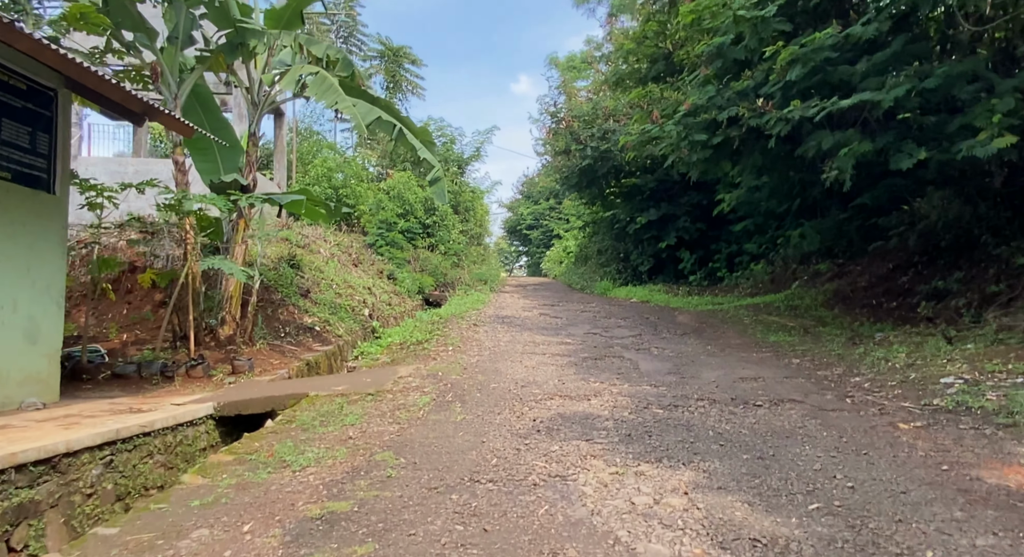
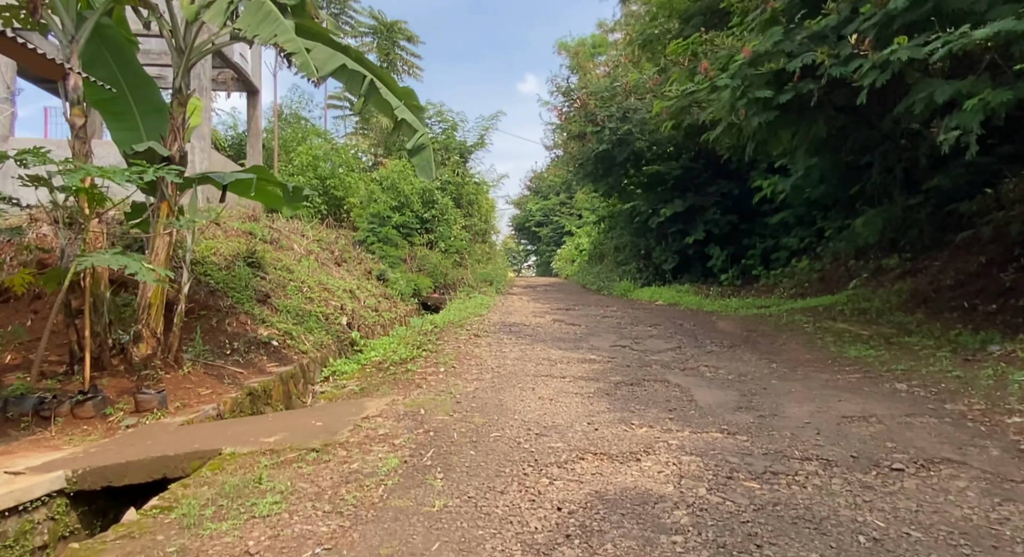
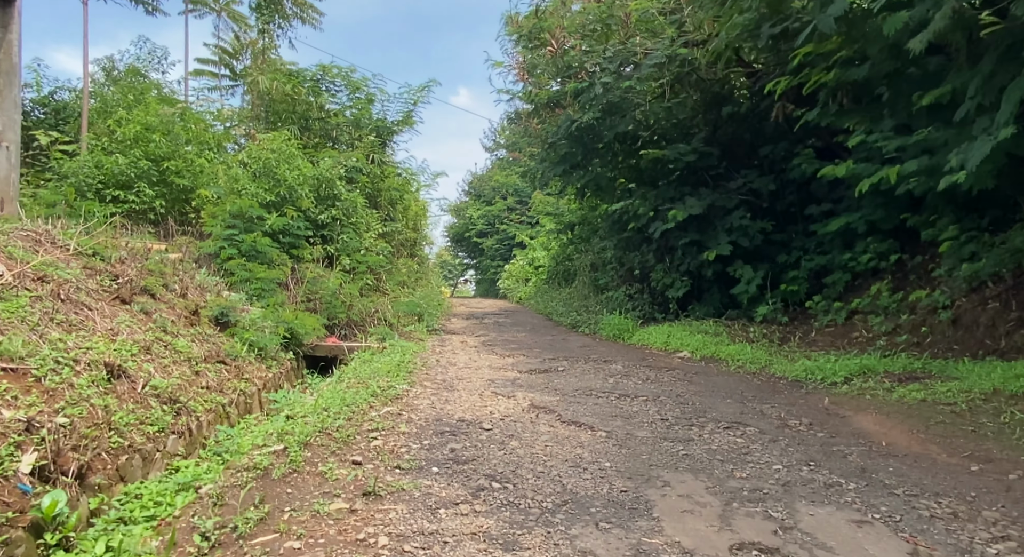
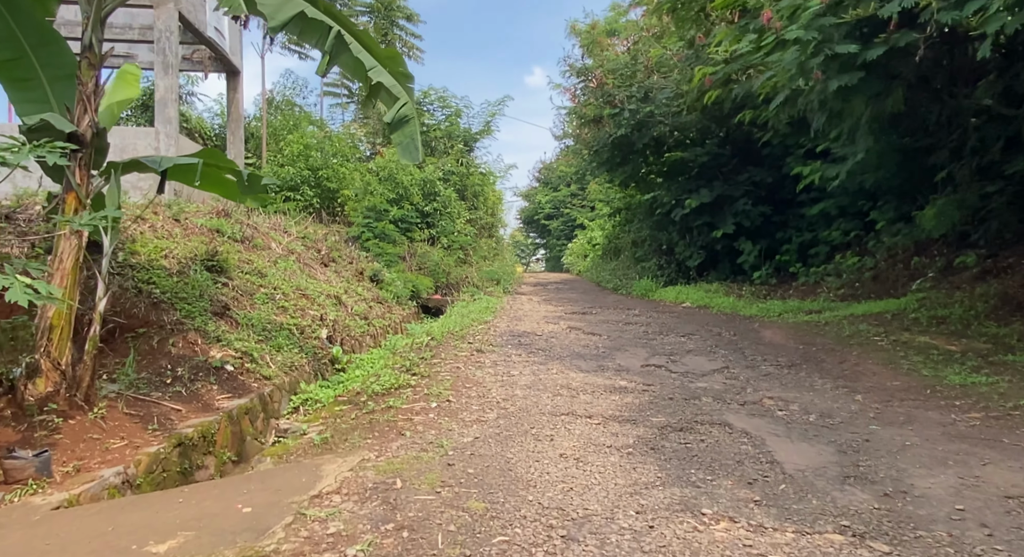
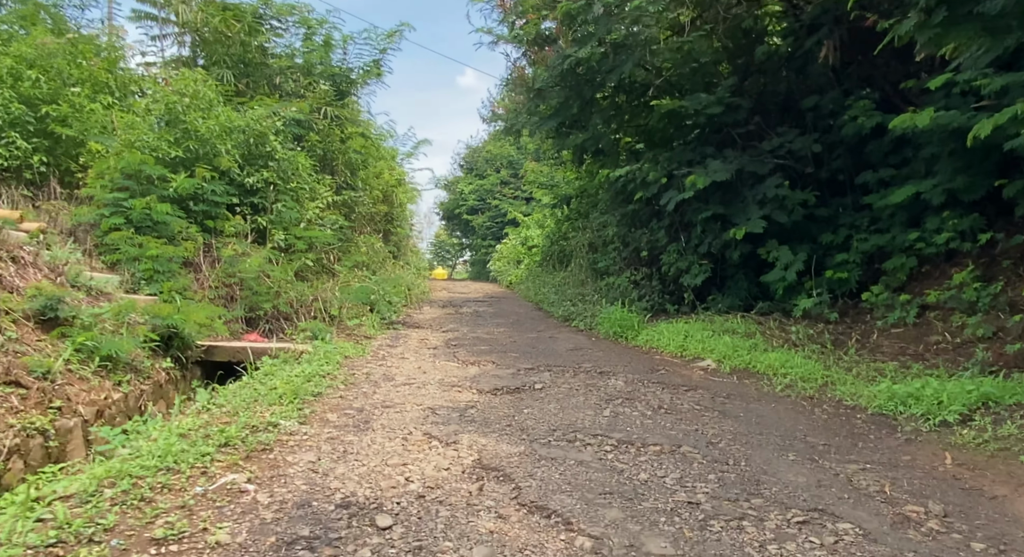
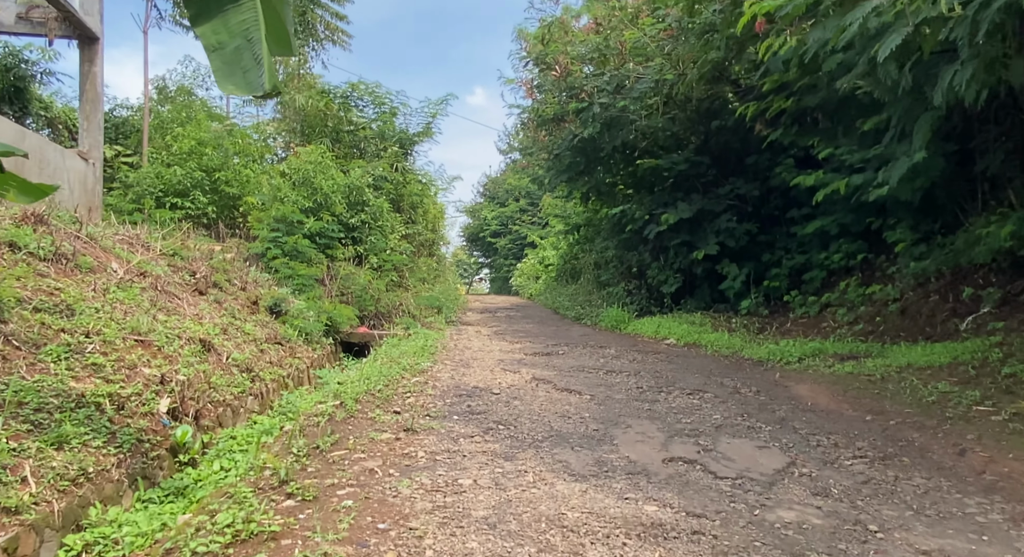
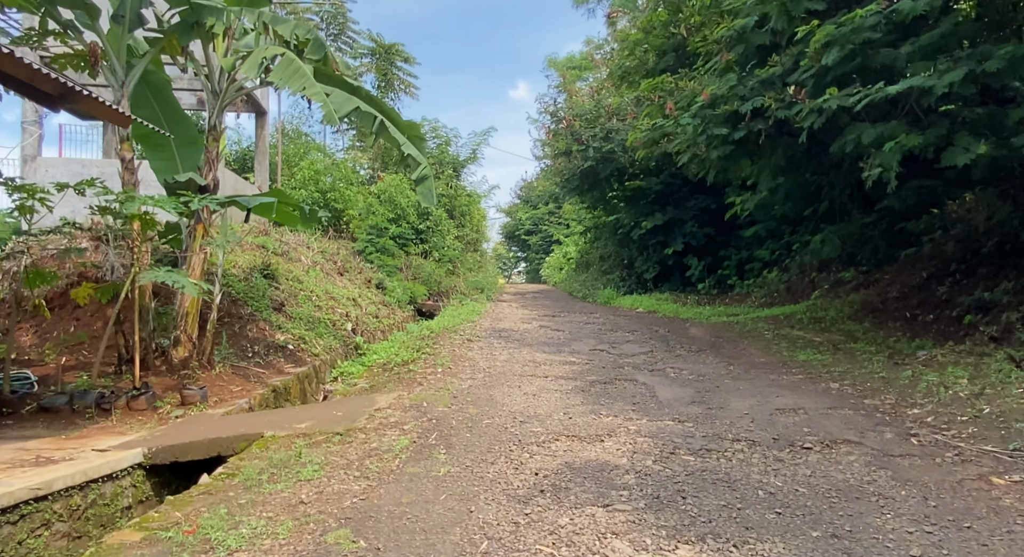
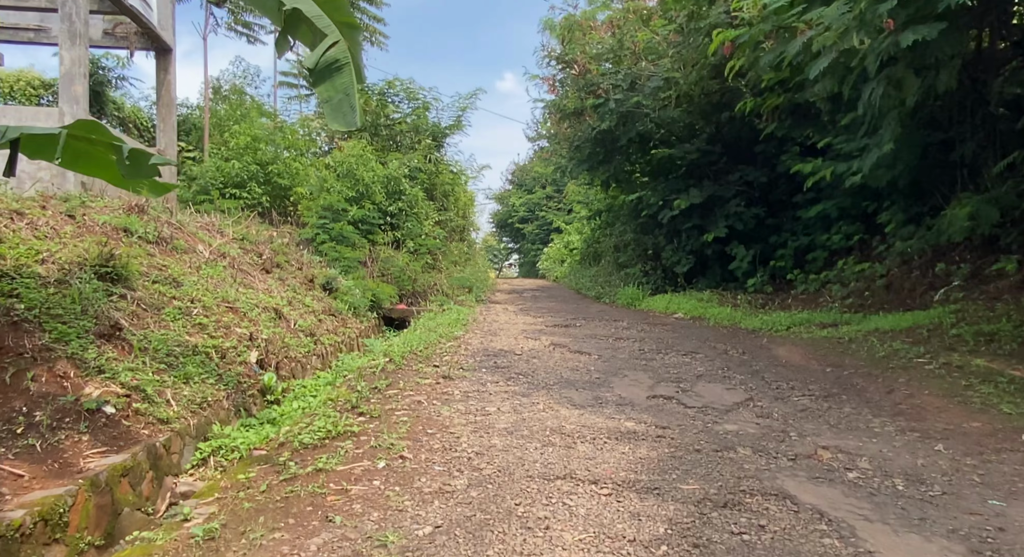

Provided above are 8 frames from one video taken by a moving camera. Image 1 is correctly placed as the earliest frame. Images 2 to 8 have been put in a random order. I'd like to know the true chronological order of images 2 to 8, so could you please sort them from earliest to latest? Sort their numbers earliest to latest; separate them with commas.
7, 2, 4, 8, 6, 3, 5
